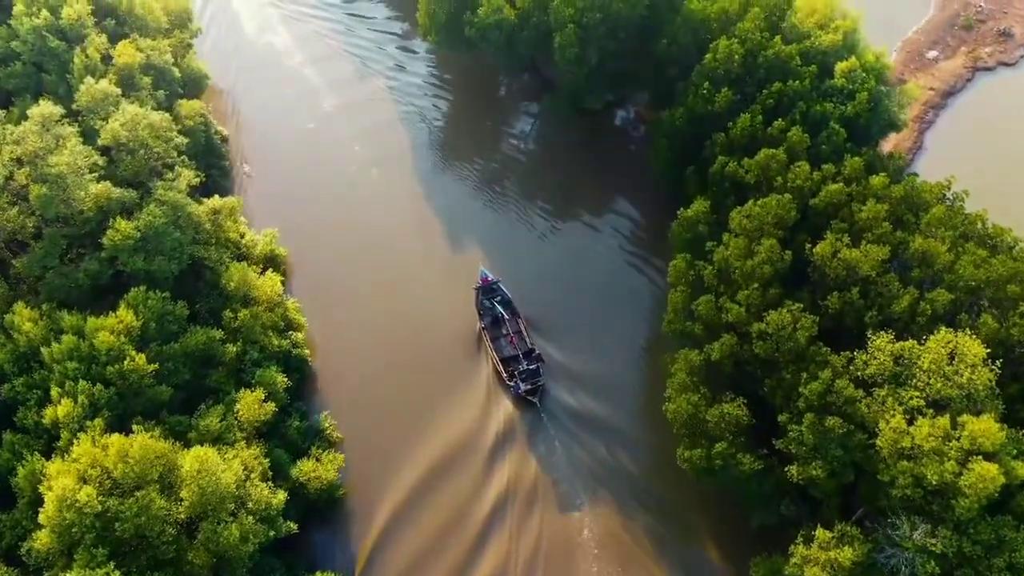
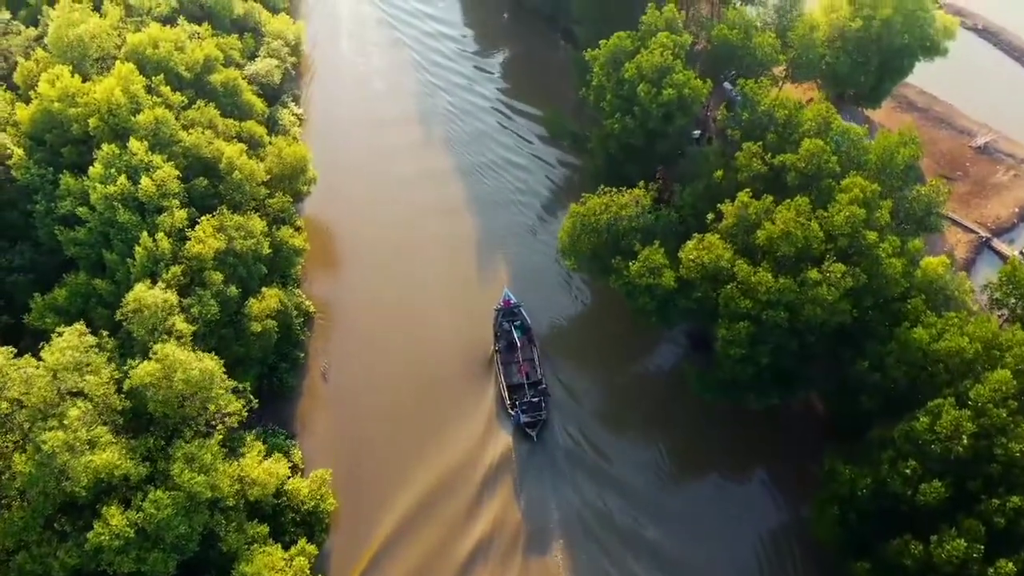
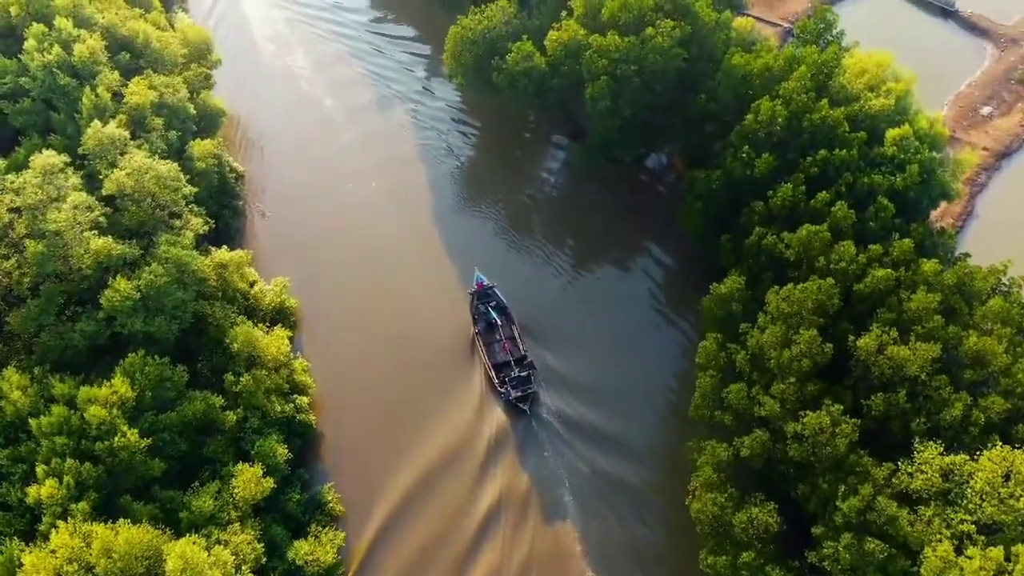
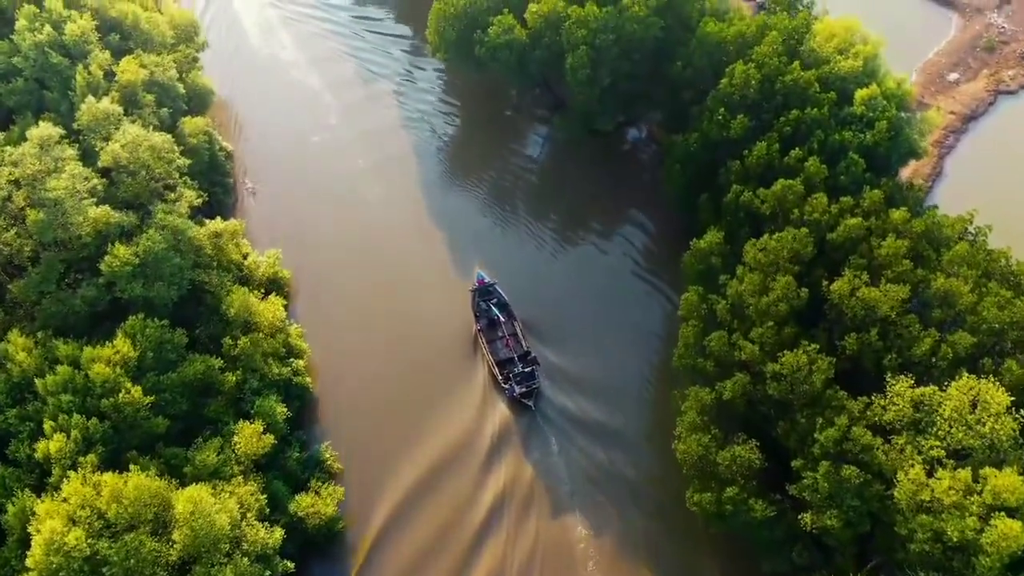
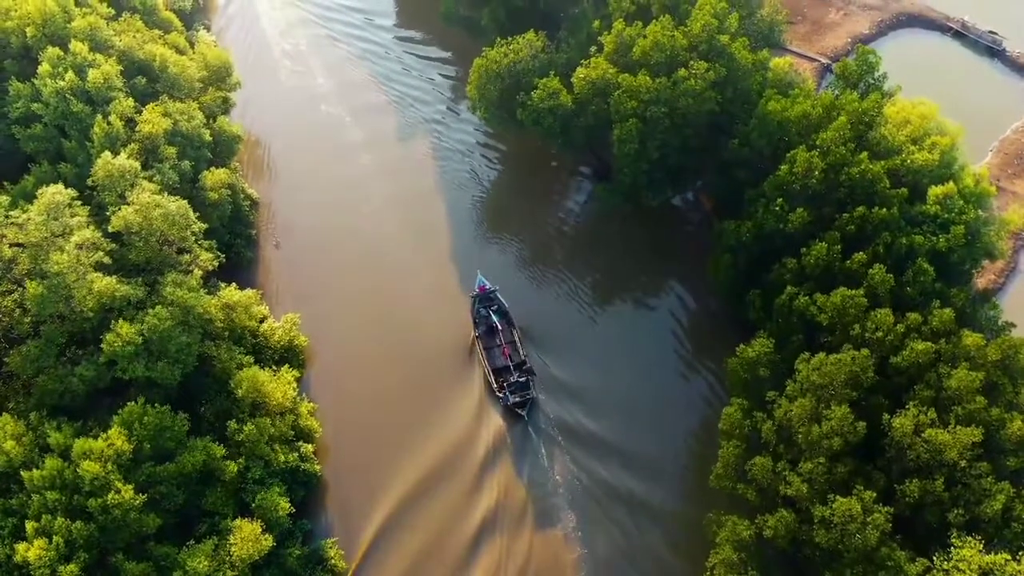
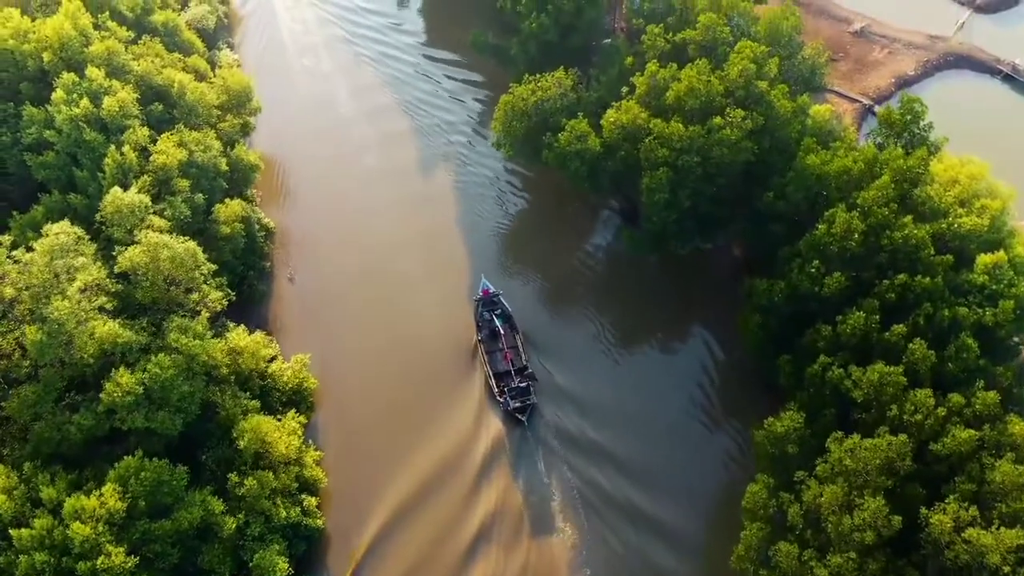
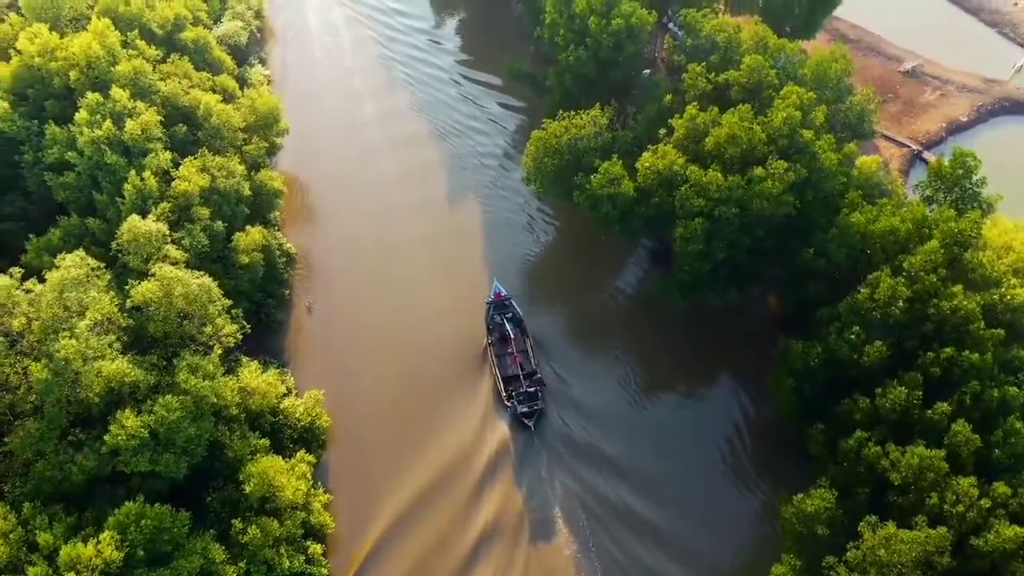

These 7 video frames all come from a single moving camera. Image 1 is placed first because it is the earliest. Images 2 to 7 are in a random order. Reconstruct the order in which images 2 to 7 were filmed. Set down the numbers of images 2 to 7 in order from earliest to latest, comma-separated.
4, 3, 5, 6, 7, 2
